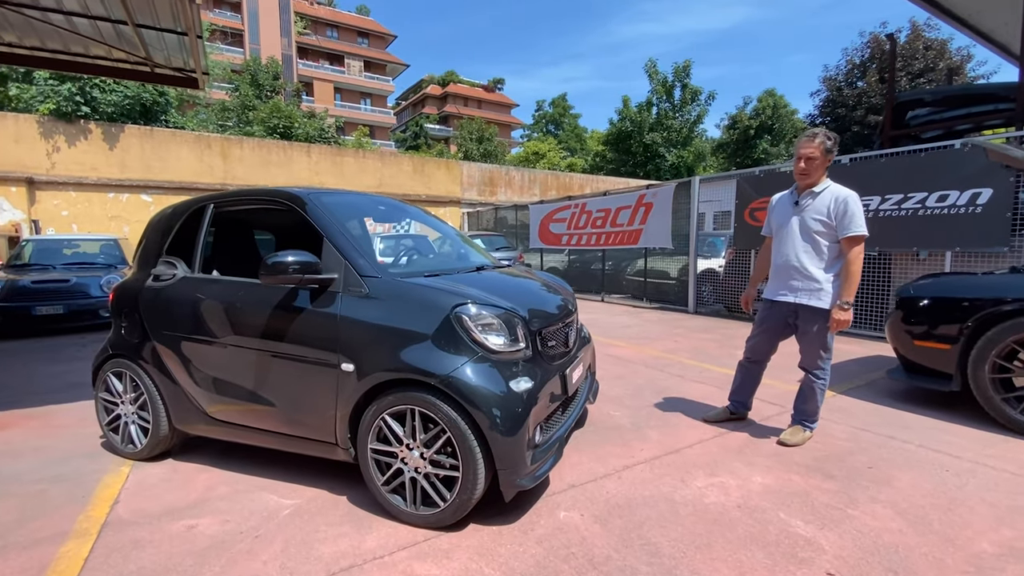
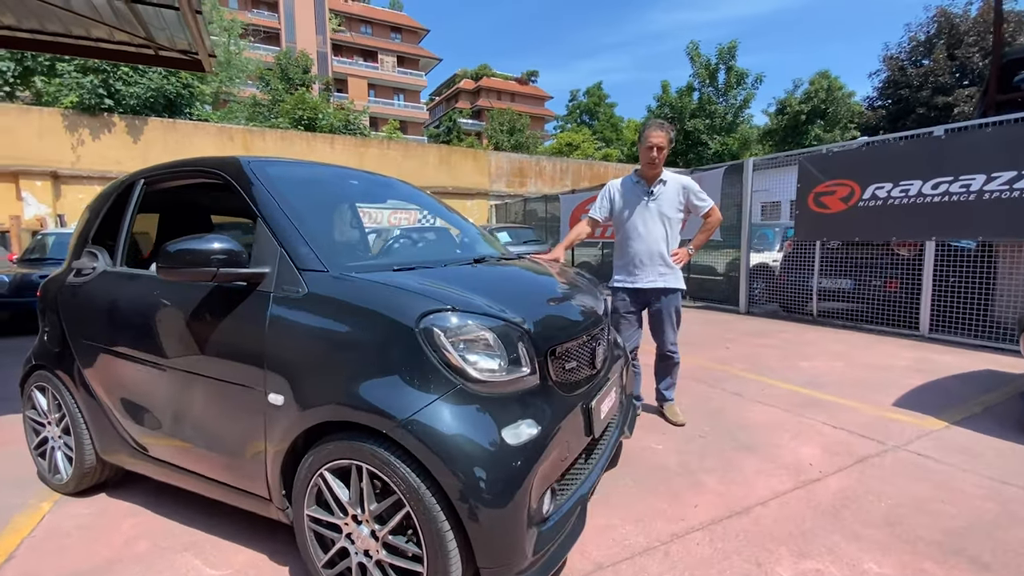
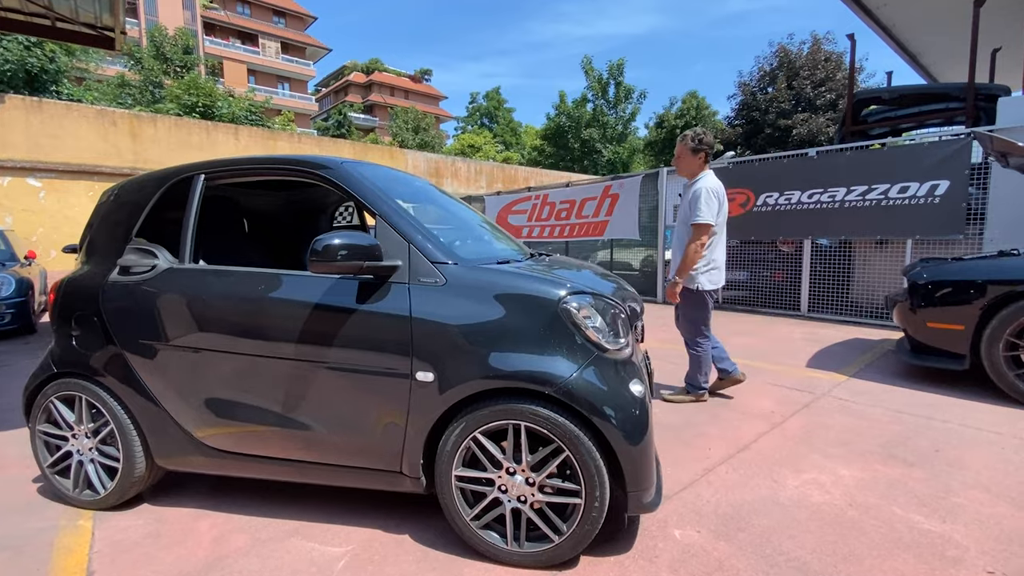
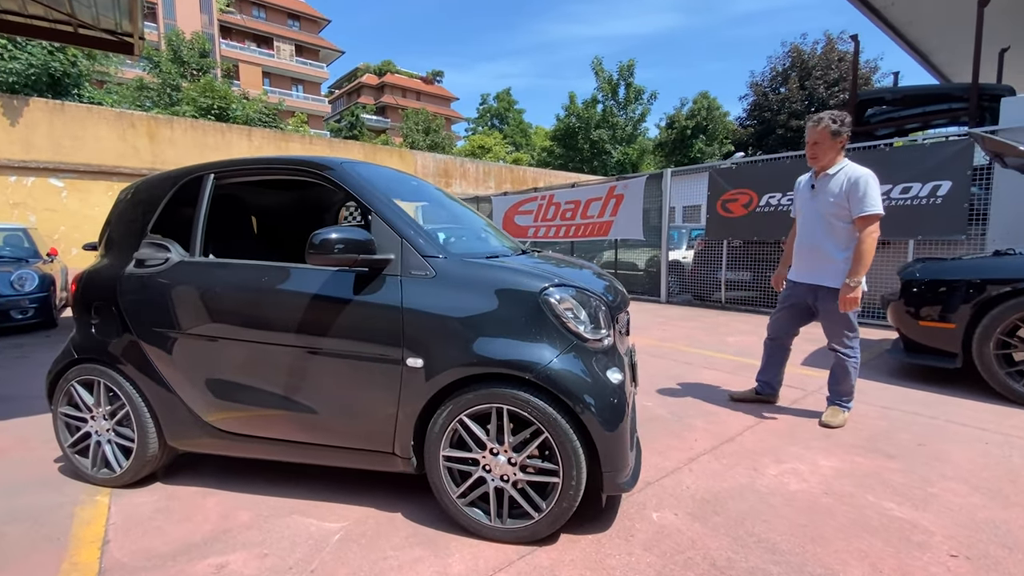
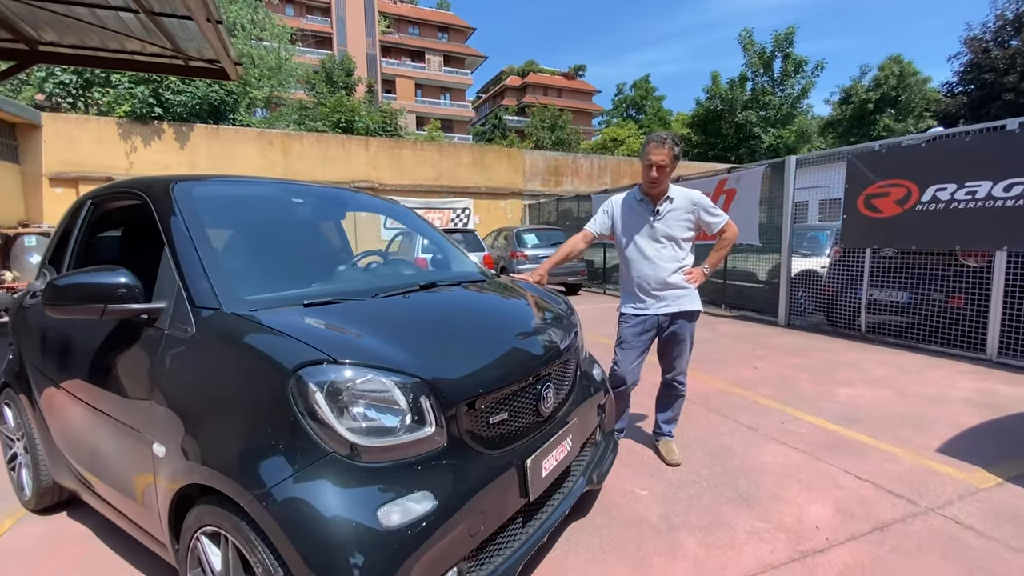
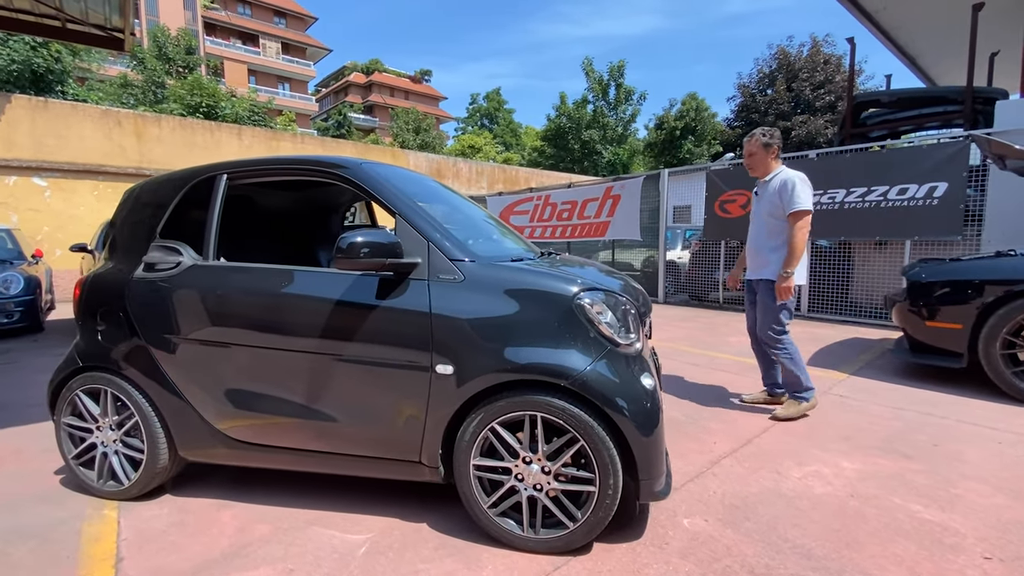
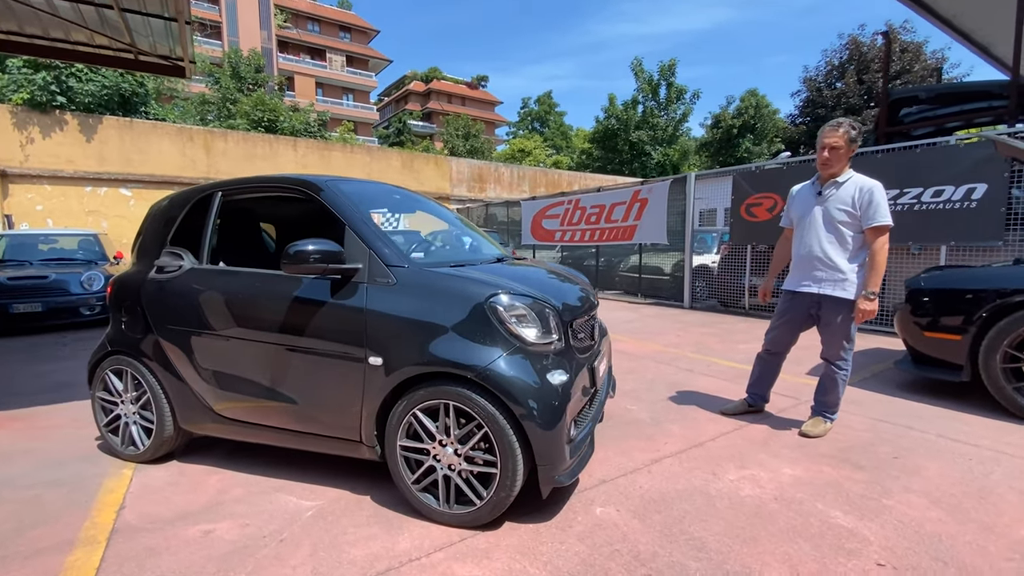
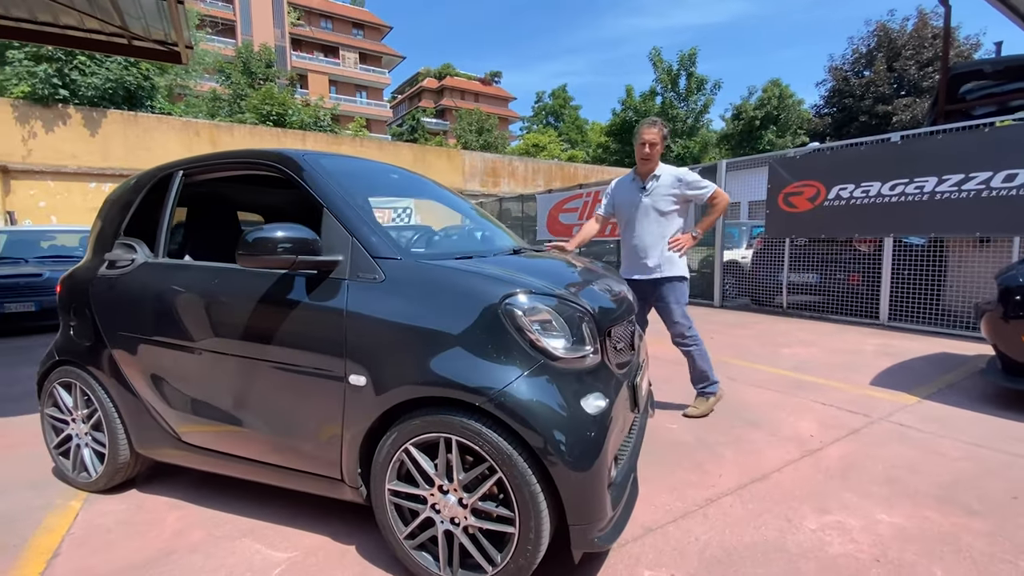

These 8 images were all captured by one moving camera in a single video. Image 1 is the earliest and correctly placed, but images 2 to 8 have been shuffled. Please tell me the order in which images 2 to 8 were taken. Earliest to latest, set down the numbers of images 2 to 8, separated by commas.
7, 4, 6, 3, 8, 2, 5
